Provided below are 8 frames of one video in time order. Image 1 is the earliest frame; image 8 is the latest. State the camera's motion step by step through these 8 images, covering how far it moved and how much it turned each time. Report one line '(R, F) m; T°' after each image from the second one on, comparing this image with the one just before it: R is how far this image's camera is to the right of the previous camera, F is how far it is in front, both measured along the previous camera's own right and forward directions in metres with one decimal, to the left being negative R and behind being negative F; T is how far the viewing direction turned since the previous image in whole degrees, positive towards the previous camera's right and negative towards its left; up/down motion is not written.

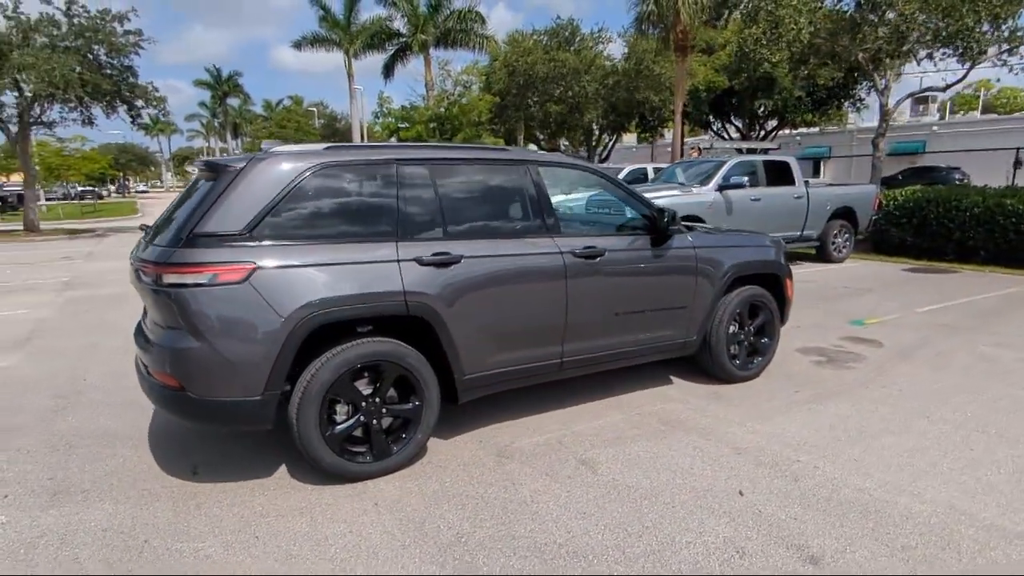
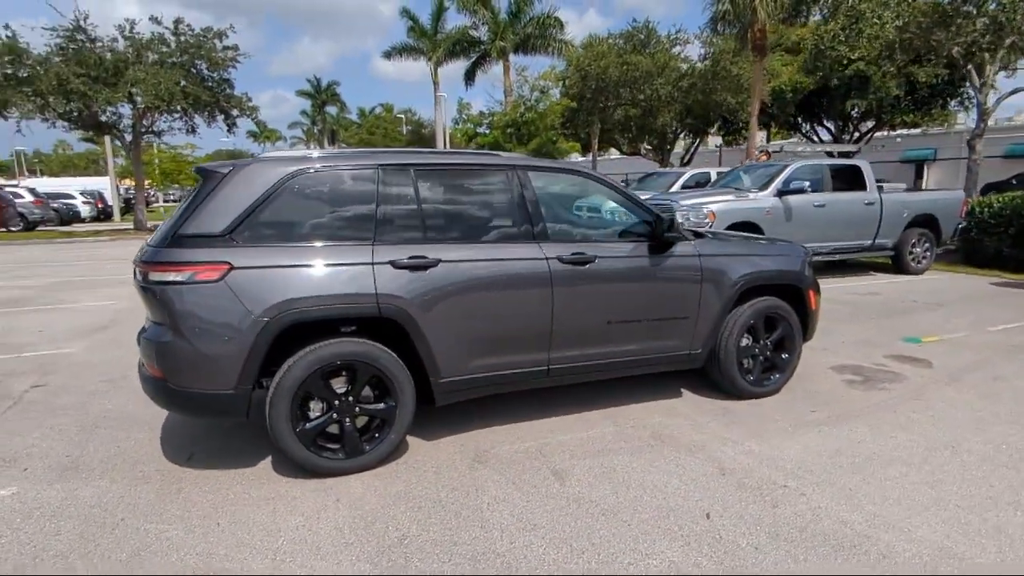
(+0.7, +0.1) m; -8°
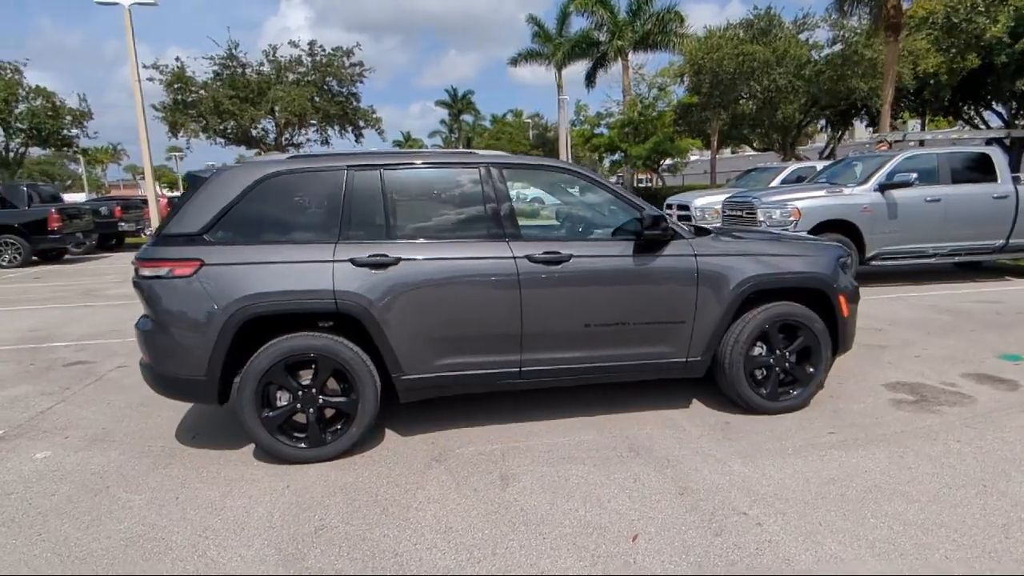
(+1.1, +0.2) m; -12°
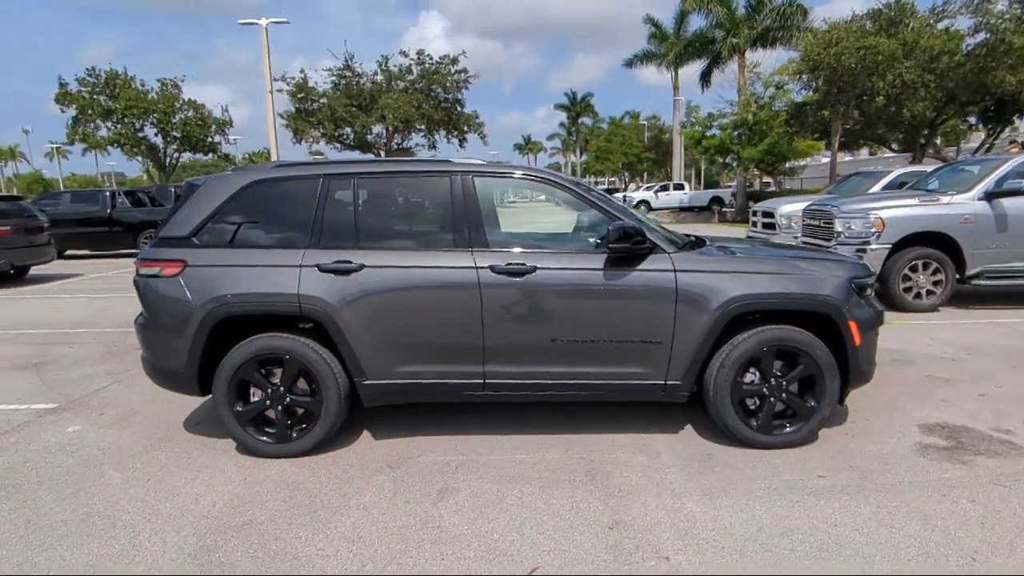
(+1.0, +0.2) m; -11°
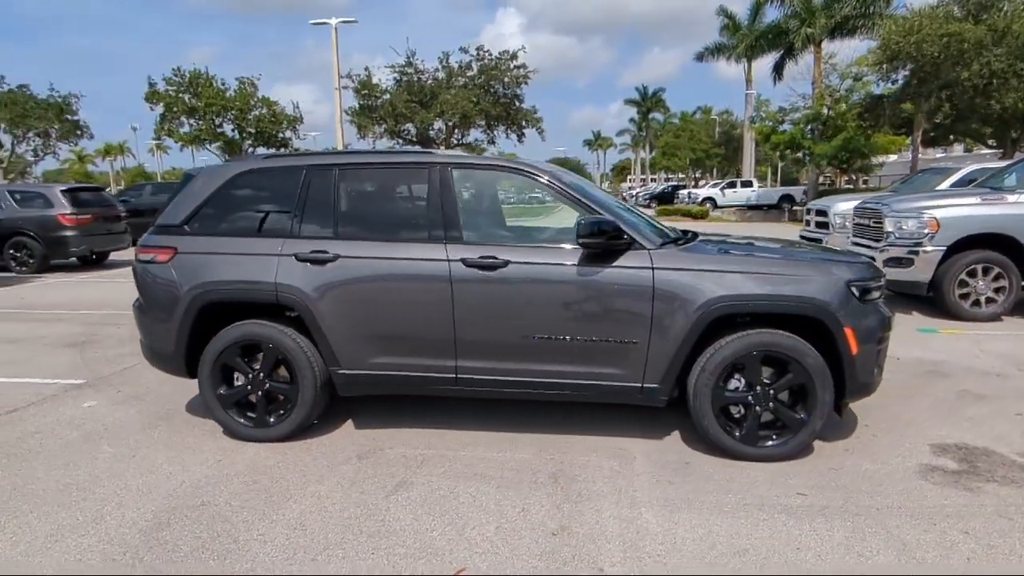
(+0.6, +0.1) m; -6°
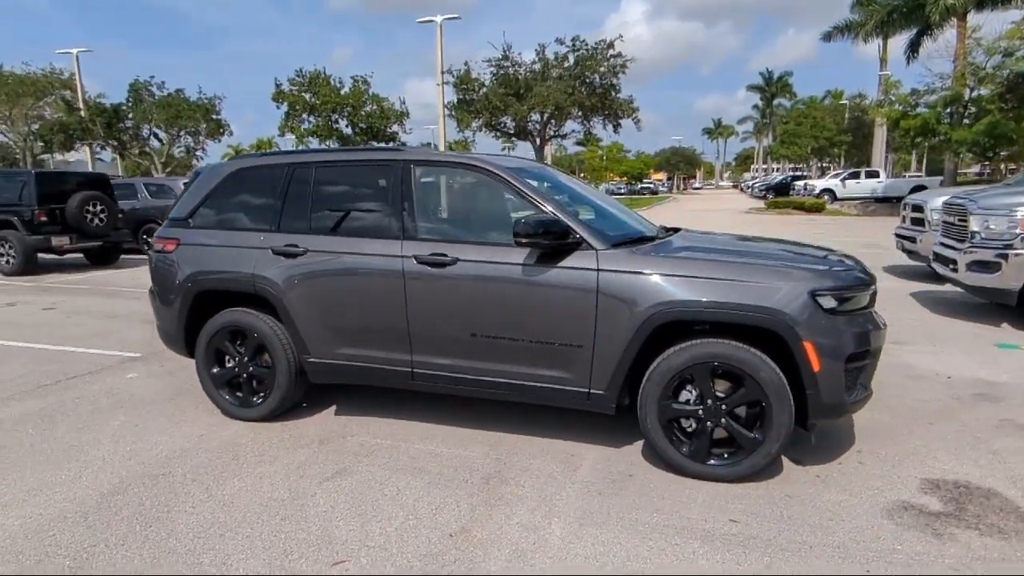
(+1.0, +0.1) m; -11°
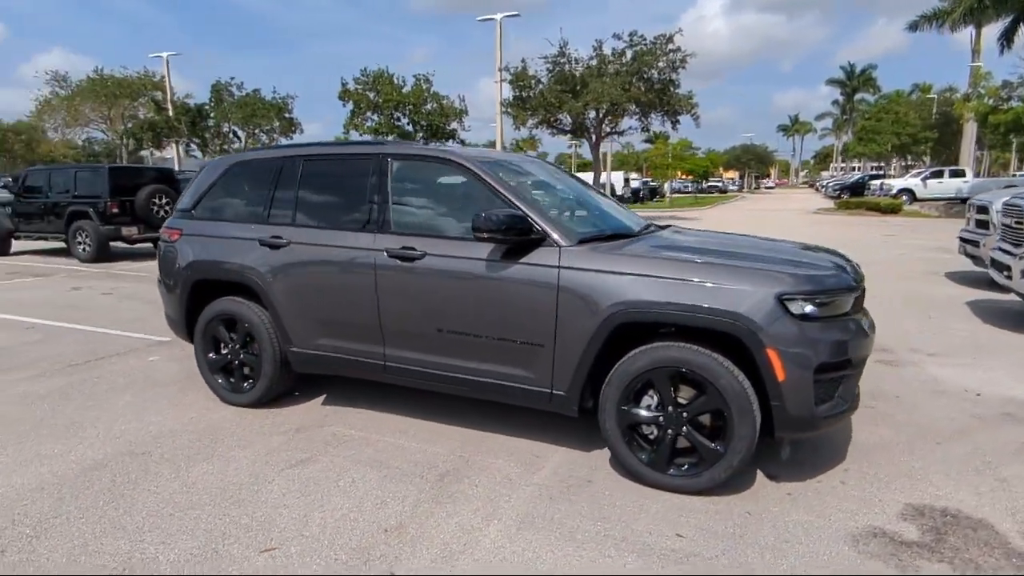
(+0.6, +0.1) m; -6°
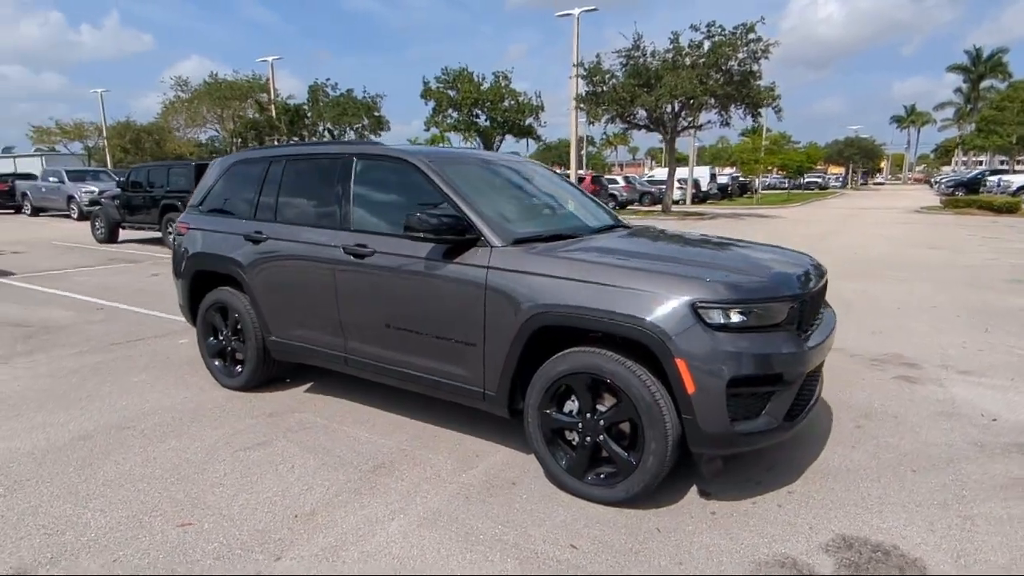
(+0.9, +0.1) m; -8°
